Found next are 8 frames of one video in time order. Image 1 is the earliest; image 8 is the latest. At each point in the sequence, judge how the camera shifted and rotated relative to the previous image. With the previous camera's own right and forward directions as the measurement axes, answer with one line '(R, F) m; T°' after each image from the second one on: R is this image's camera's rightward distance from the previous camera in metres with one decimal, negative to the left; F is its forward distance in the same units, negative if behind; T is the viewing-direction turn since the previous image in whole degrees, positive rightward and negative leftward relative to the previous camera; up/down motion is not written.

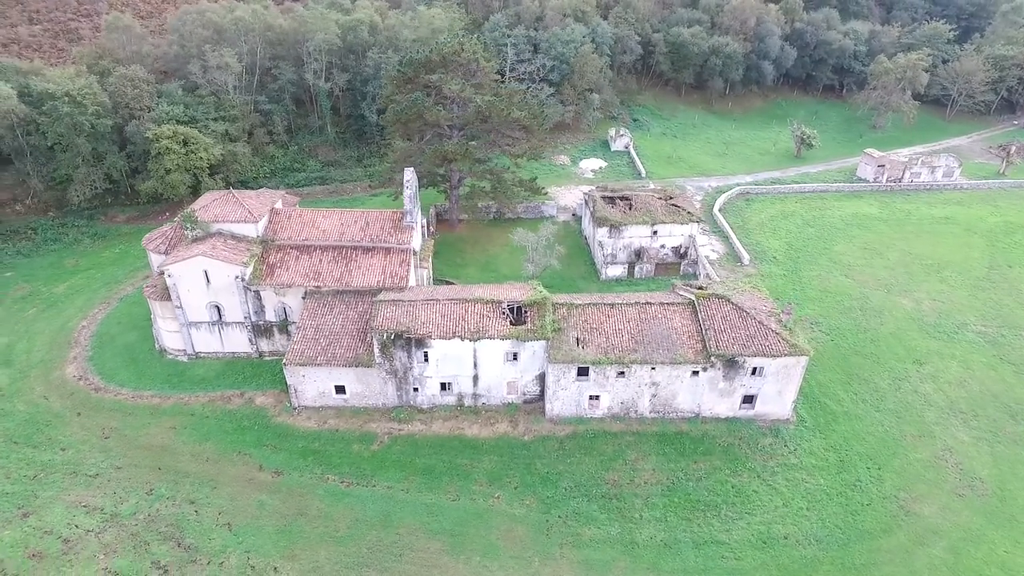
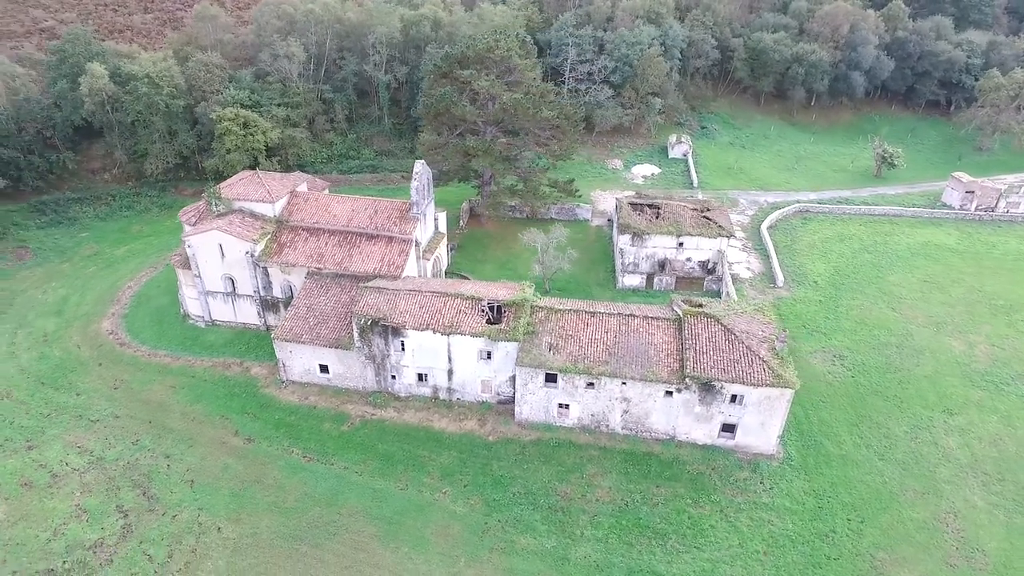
(+5.8, +0.7) m; -9°
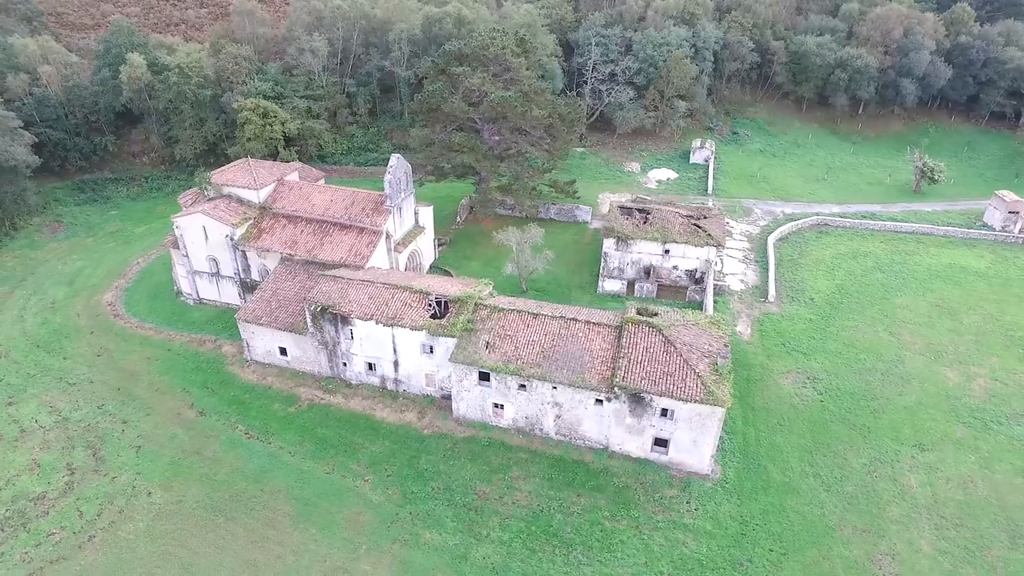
(+6.1, +0.4) m; -7°
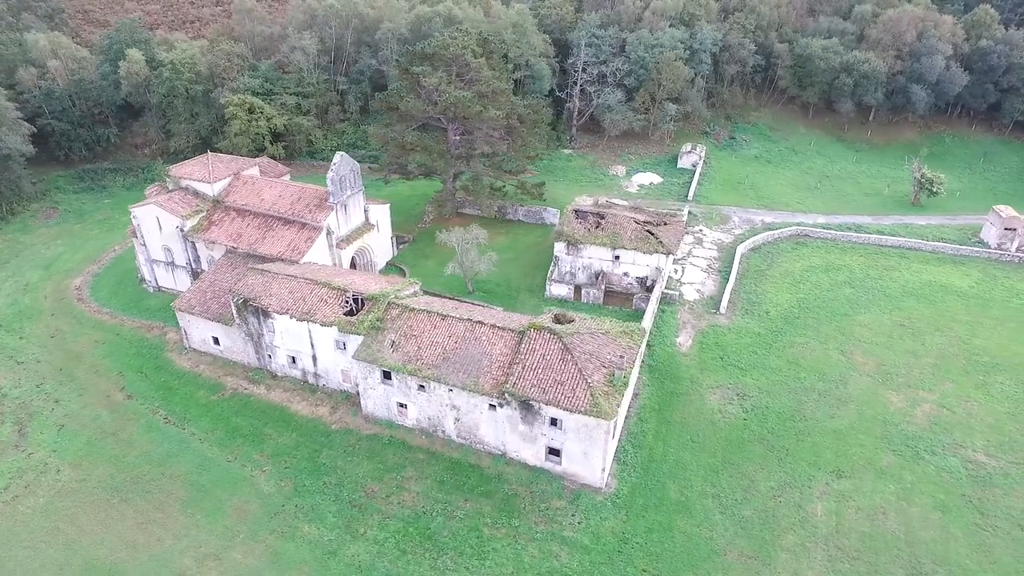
(+6.6, +0.5) m; -5°
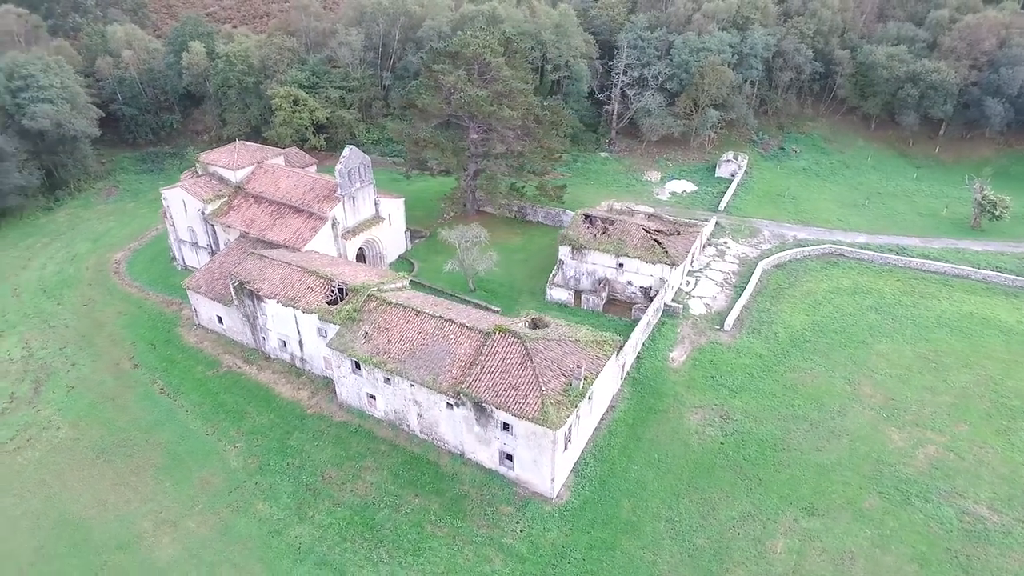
(+4.8, +0.5) m; -7°
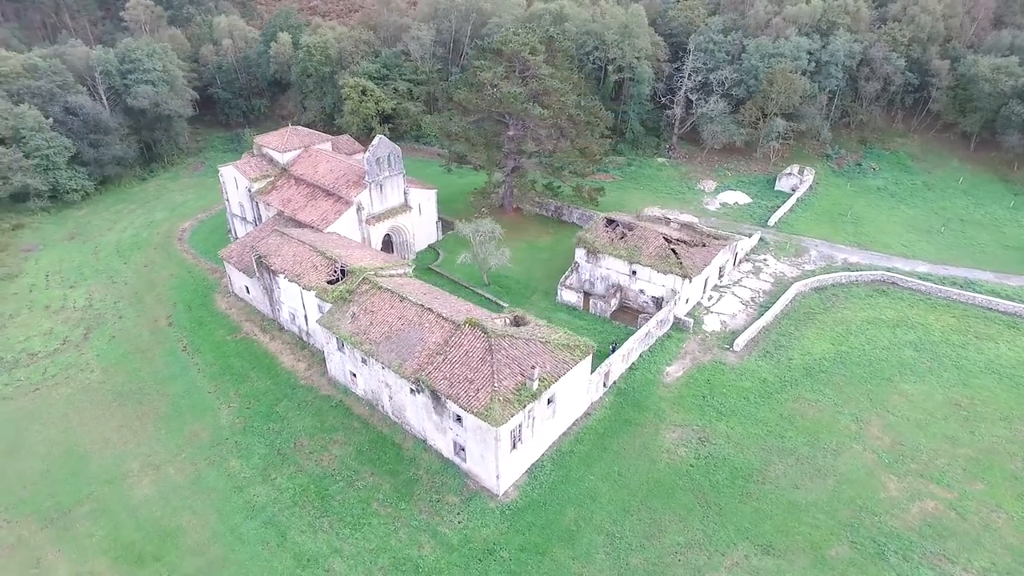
(+5.9, +0.4) m; -10°
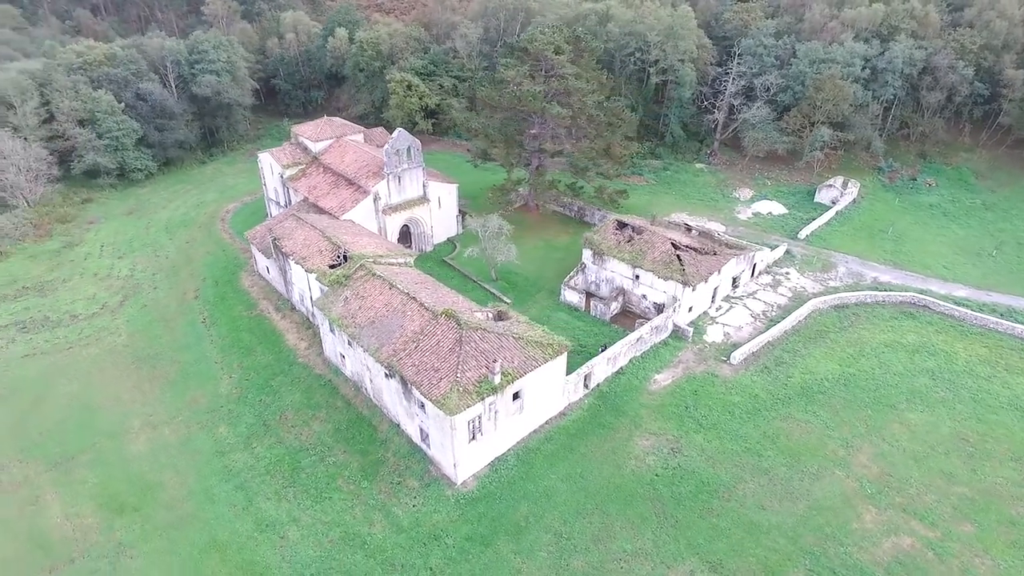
(+4.4, 0.0) m; -7°
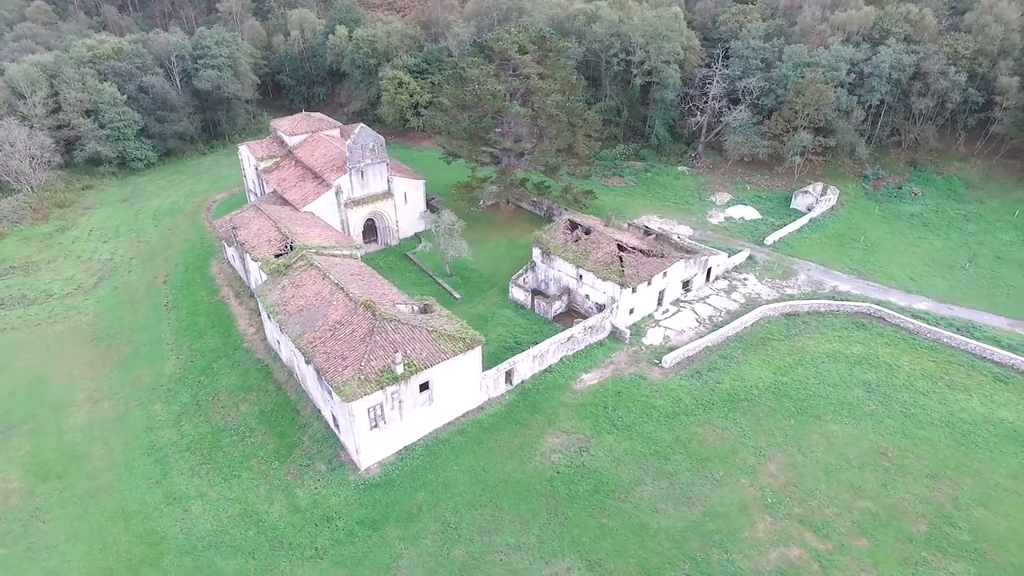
(+5.7, -0.2) m; -4°
